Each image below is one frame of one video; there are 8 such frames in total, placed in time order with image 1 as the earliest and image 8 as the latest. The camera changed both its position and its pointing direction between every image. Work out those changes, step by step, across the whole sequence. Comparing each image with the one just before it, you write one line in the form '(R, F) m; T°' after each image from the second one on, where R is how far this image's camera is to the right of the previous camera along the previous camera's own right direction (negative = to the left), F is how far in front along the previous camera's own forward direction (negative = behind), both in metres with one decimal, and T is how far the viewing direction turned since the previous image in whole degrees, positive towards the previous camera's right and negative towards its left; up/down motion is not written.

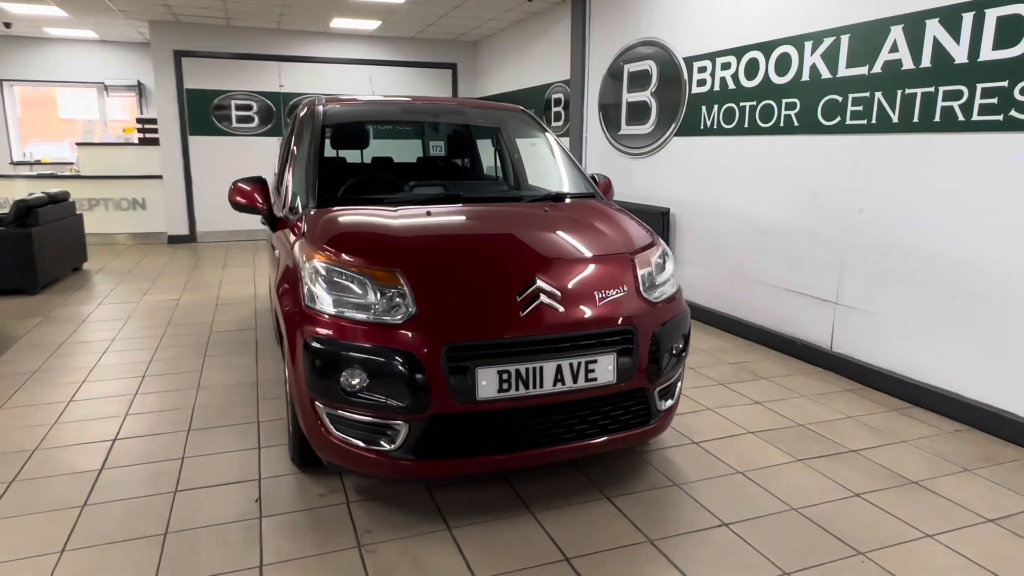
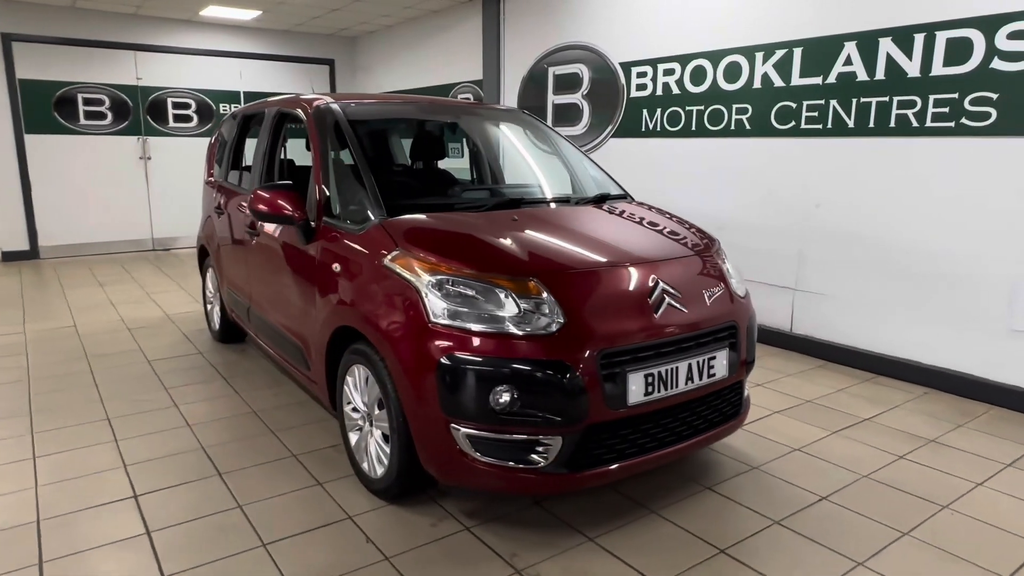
(-1.0, +0.2) m; +15°
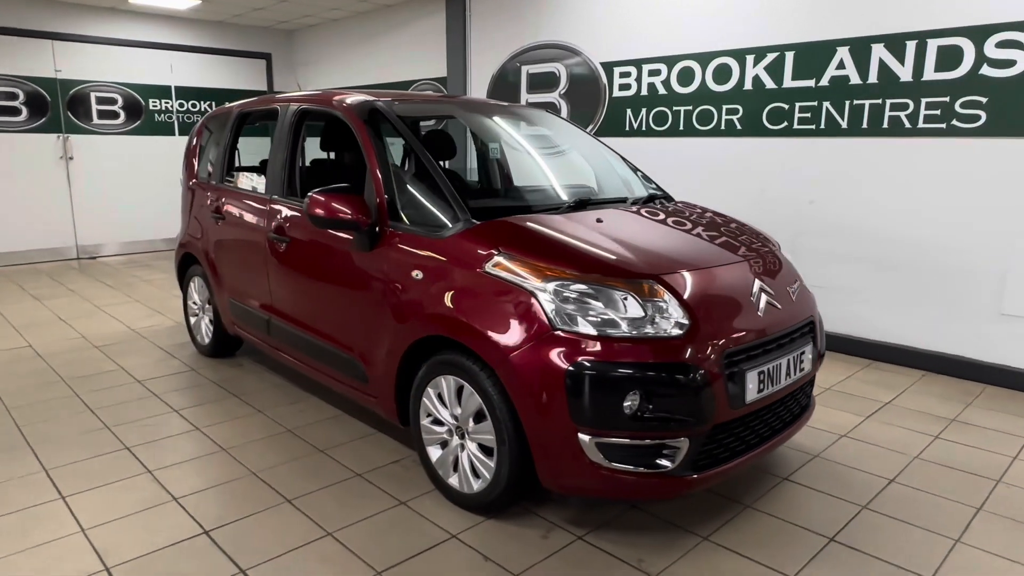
(-0.7, +0.1) m; +8°
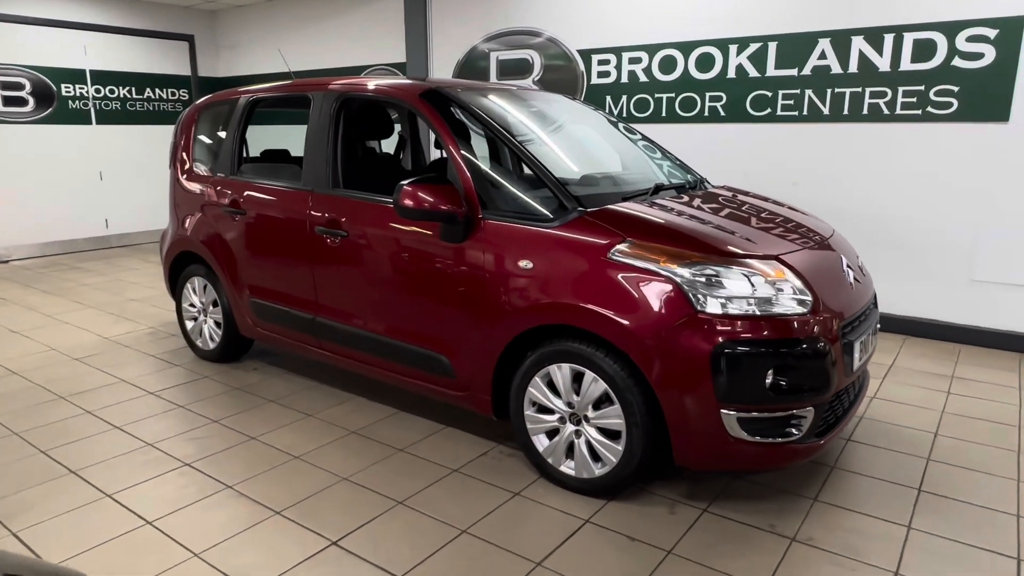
(-0.8, +0.1) m; +9°
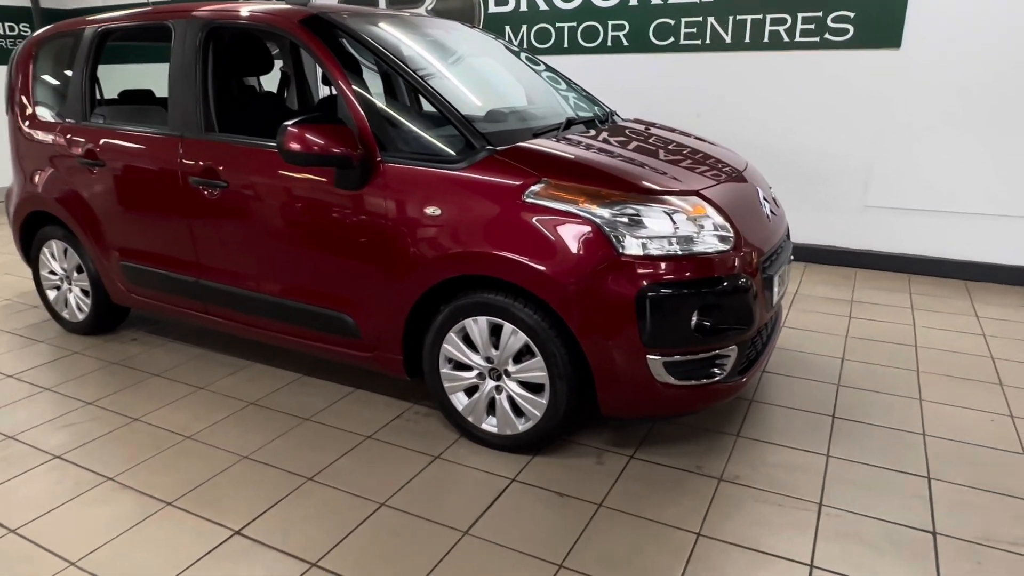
(0.0, +0.2) m; +8°
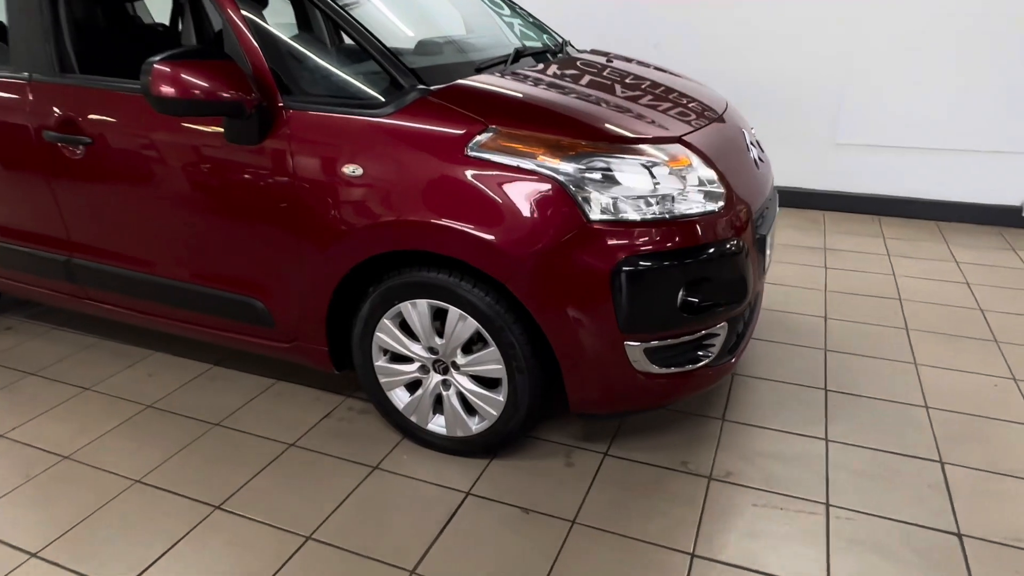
(0.0, +0.4) m; +4°
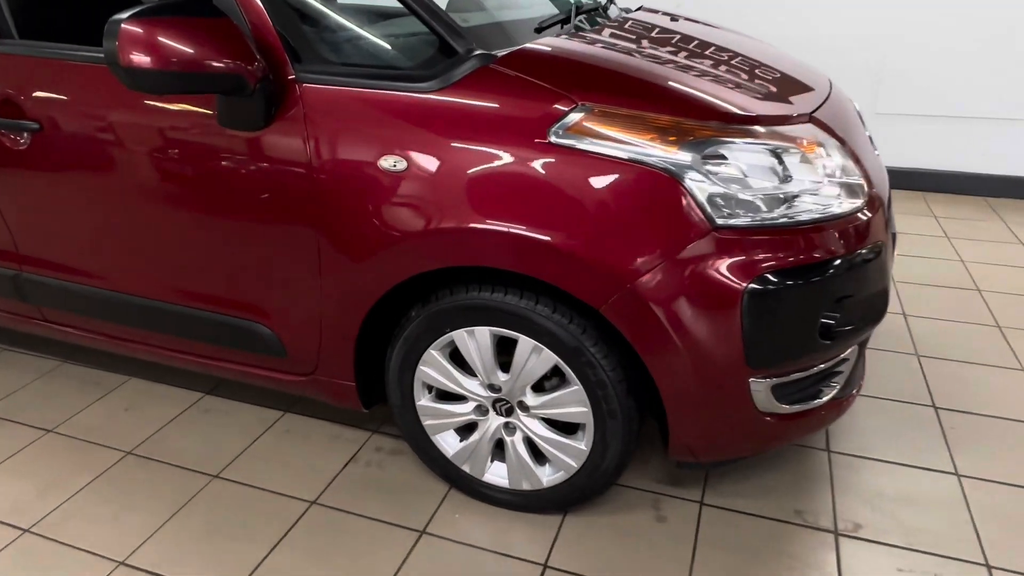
(-0.2, +0.4) m; +3°
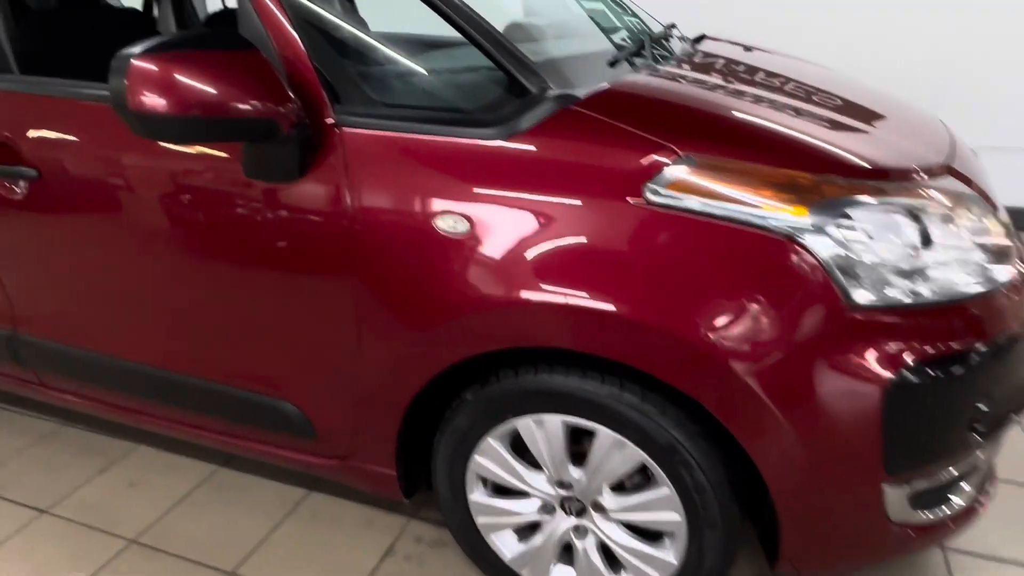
(-0.1, +0.2) m; -1°
